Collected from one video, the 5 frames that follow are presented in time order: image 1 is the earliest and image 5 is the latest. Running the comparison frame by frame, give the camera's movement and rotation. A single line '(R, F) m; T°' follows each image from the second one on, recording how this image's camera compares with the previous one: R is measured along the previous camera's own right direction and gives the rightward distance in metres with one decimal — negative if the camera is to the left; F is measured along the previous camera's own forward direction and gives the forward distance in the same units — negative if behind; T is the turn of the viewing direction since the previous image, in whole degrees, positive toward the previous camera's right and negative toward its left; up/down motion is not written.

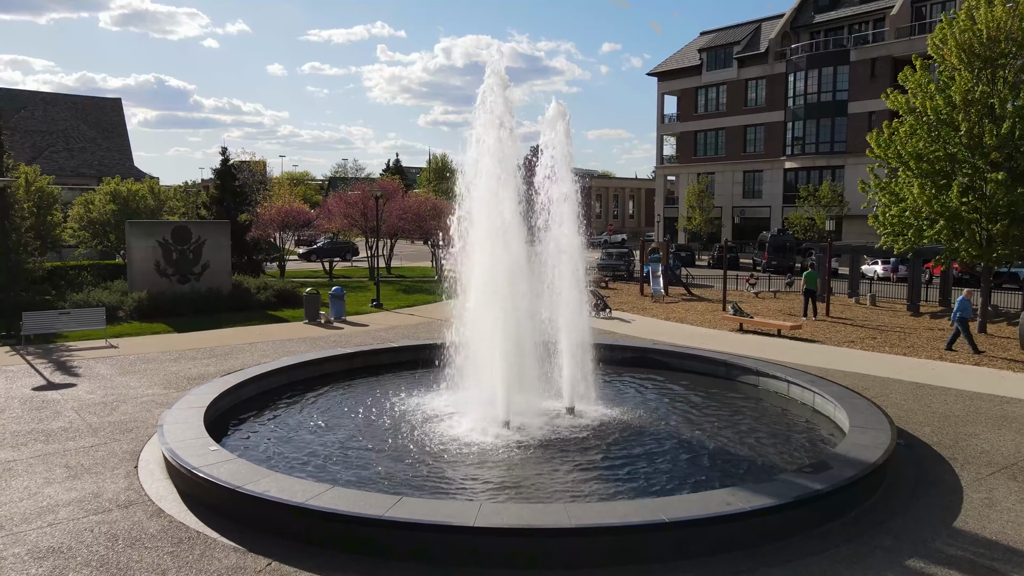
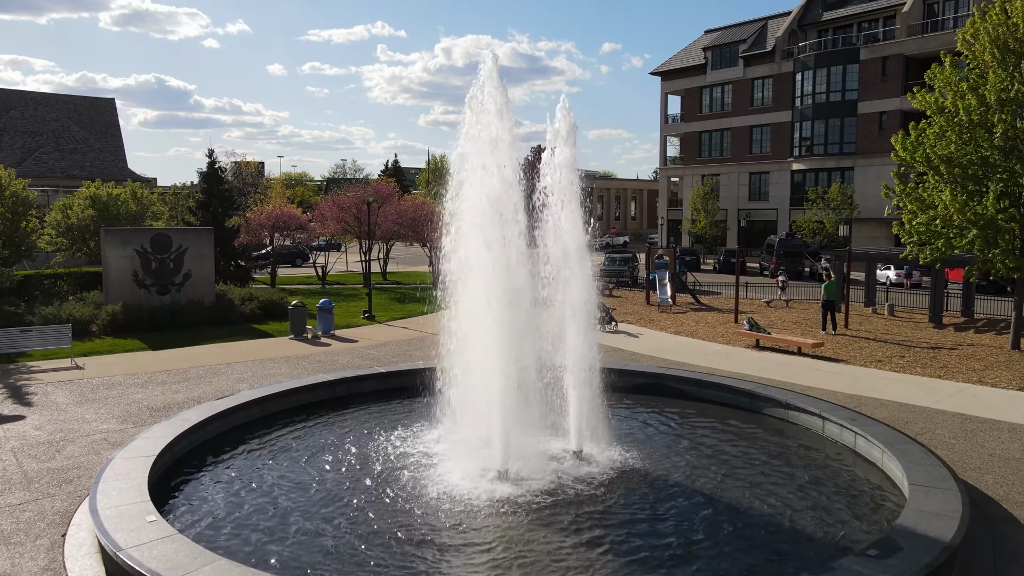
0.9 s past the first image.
(0.0, +1.2) m; 0°
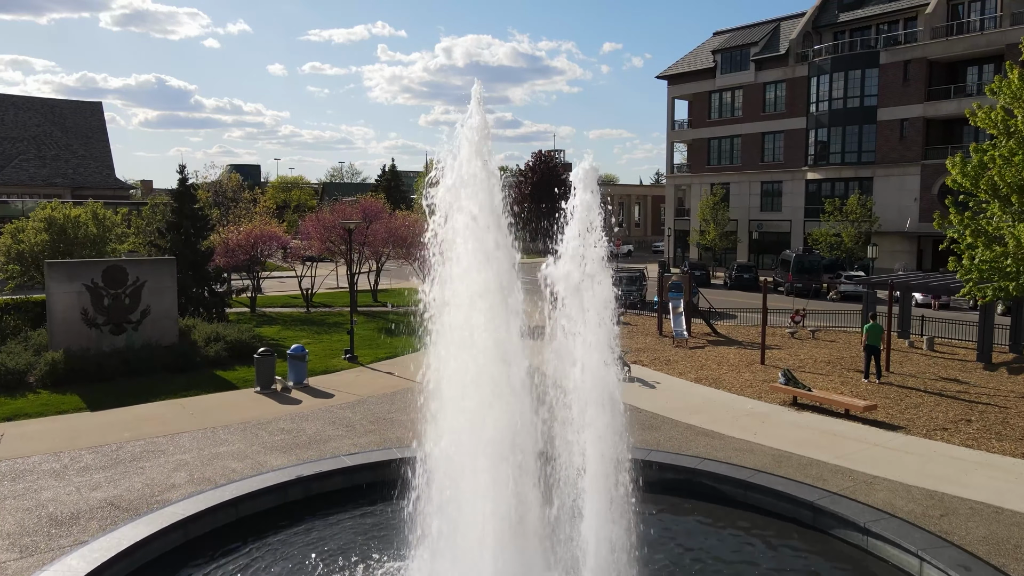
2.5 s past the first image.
(0.0, +2.2) m; 0°
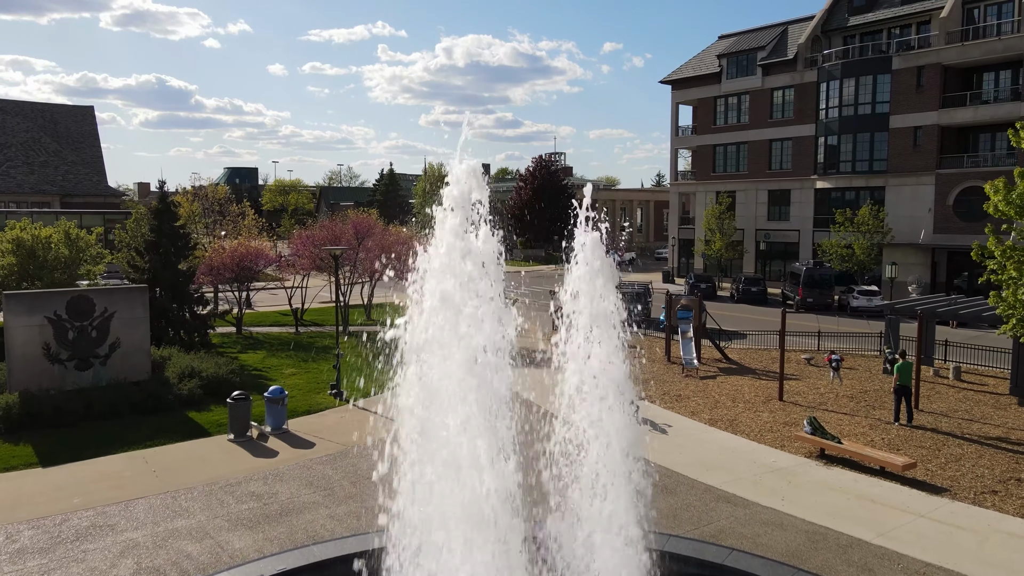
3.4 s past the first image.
(0.0, +1.3) m; 0°
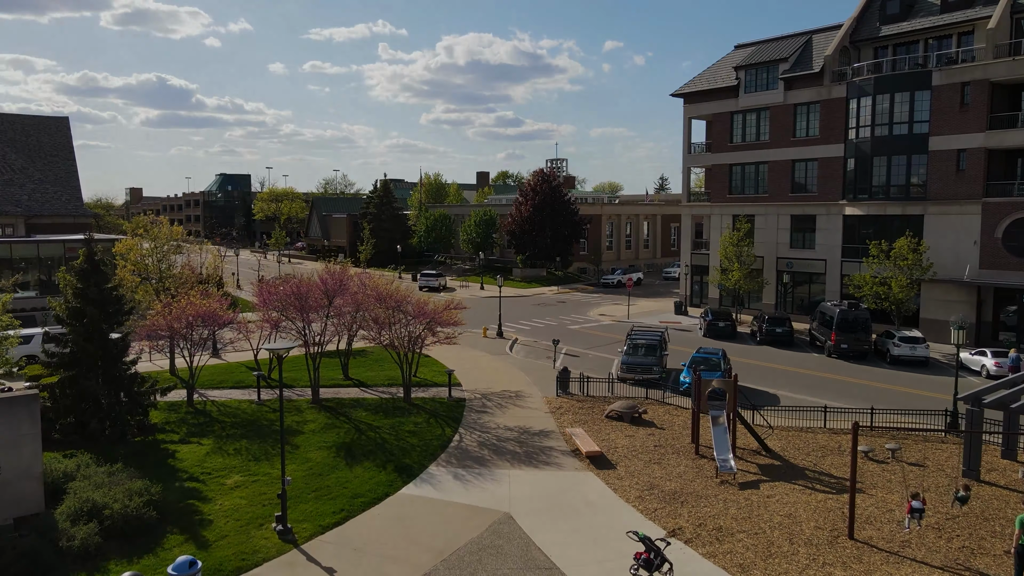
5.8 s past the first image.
(+0.1, +3.6) m; 0°
